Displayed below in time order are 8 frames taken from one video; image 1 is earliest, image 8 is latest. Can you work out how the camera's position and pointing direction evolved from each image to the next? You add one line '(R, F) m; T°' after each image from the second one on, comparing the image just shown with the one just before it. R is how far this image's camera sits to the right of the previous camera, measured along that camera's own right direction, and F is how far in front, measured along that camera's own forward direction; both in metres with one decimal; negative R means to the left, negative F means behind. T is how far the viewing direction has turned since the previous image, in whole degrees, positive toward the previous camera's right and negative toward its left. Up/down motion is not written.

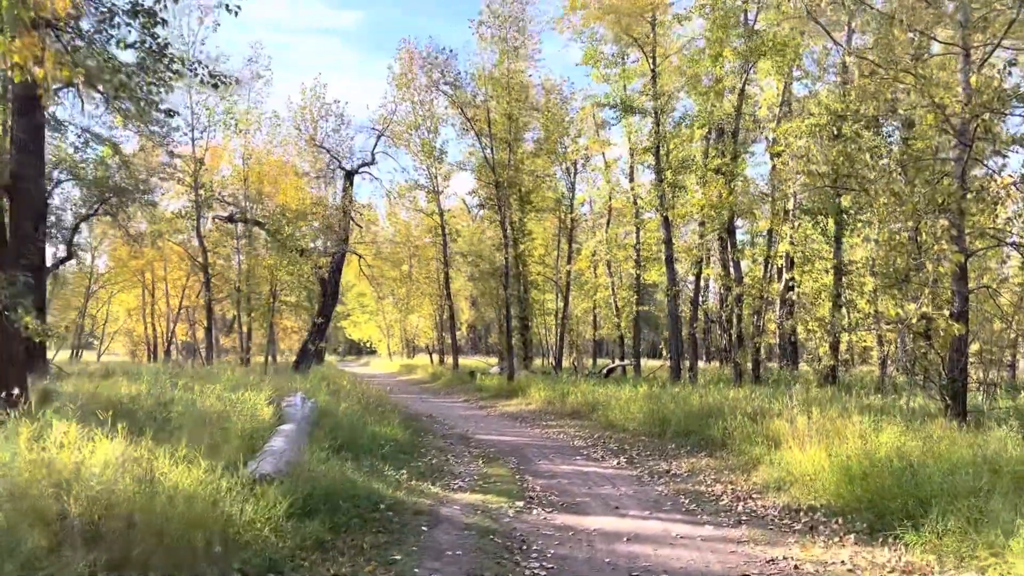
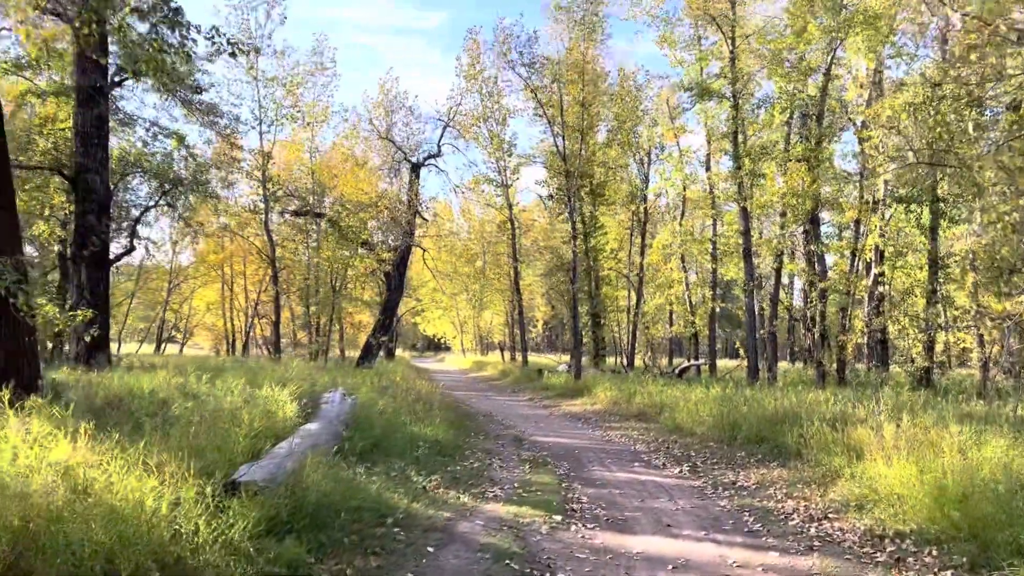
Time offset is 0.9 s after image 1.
(+0.3, +0.7) m; -5°
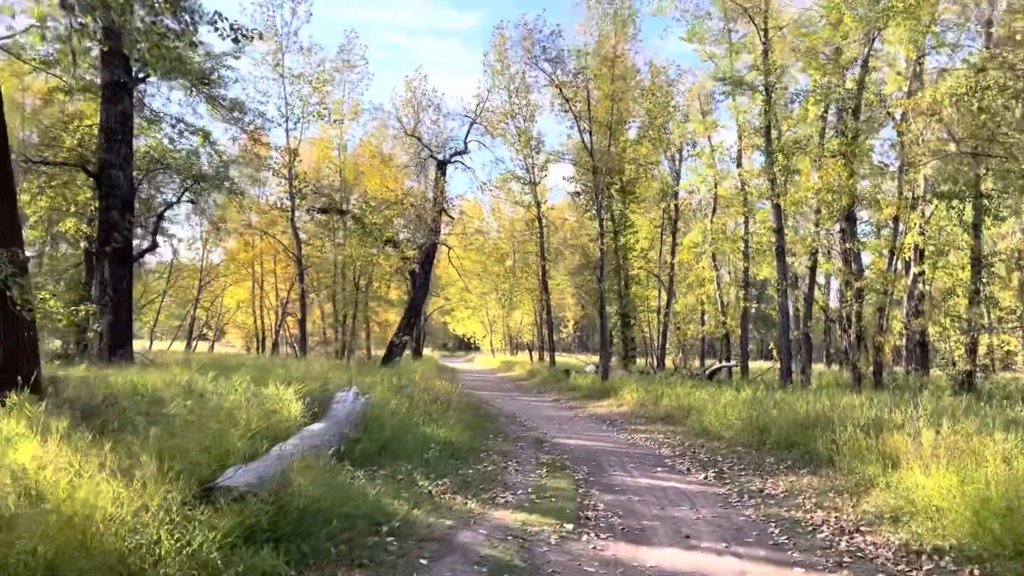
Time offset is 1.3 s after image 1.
(+0.1, +0.3) m; -2°
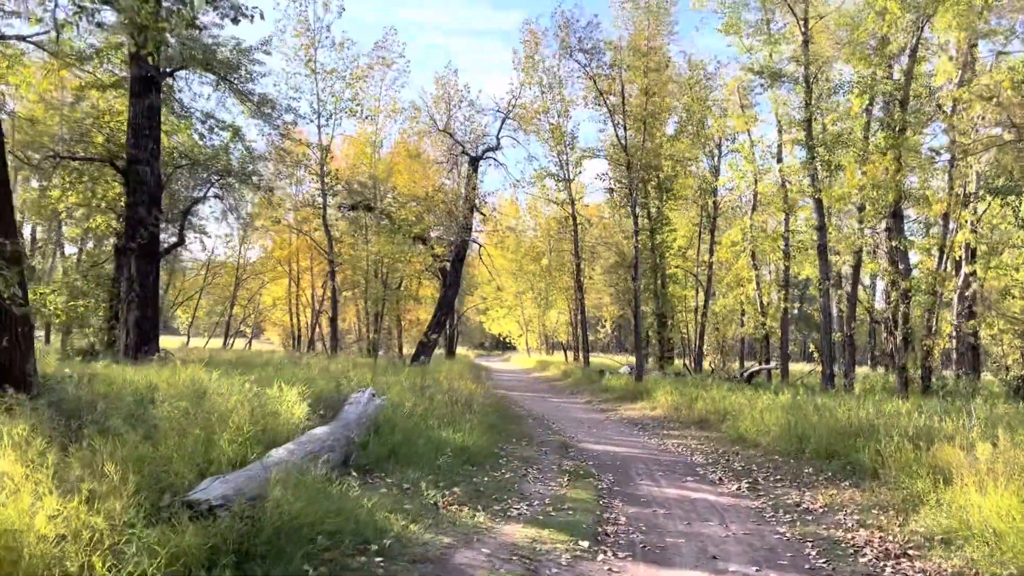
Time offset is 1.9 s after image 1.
(+0.1, +0.4) m; -3°
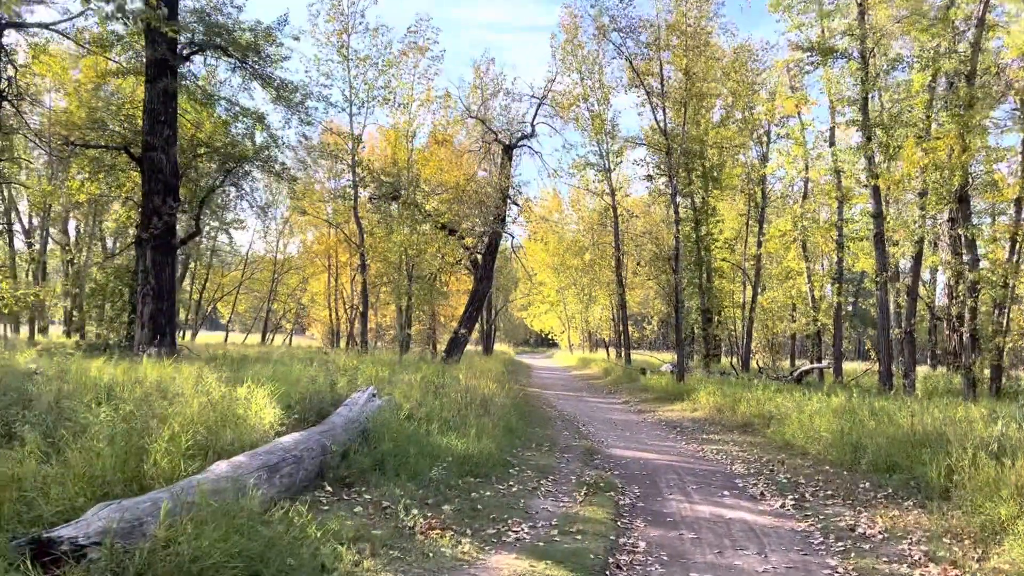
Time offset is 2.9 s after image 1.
(+0.3, +0.8) m; -3°
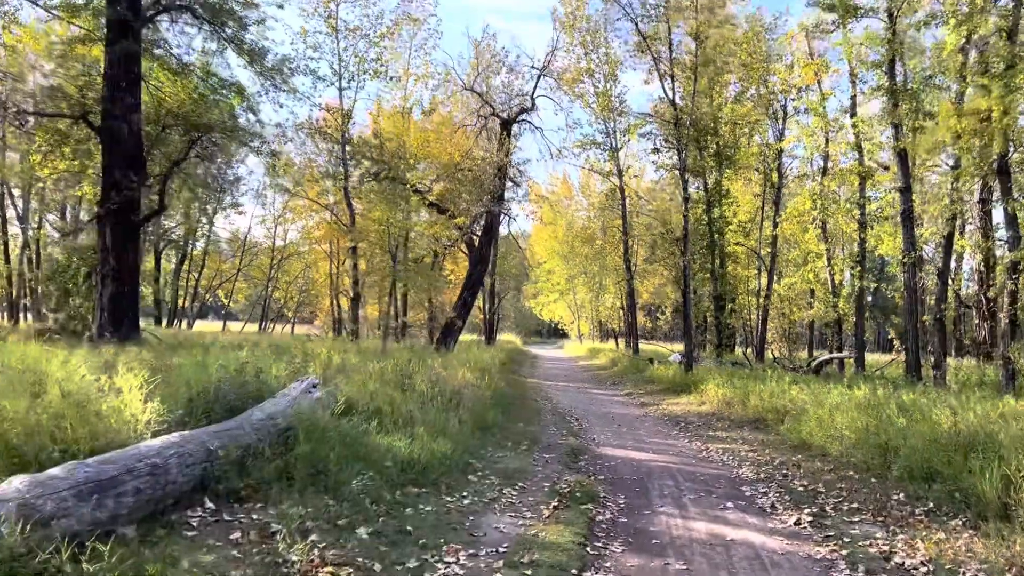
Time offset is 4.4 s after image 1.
(+0.4, +1.1) m; -1°
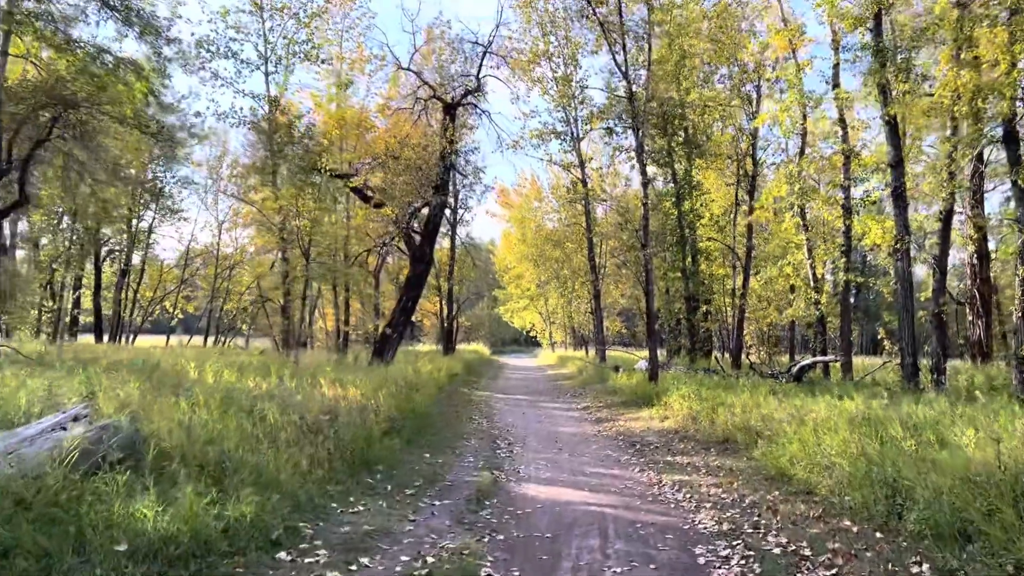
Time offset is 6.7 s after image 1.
(+0.7, +1.8) m; +1°
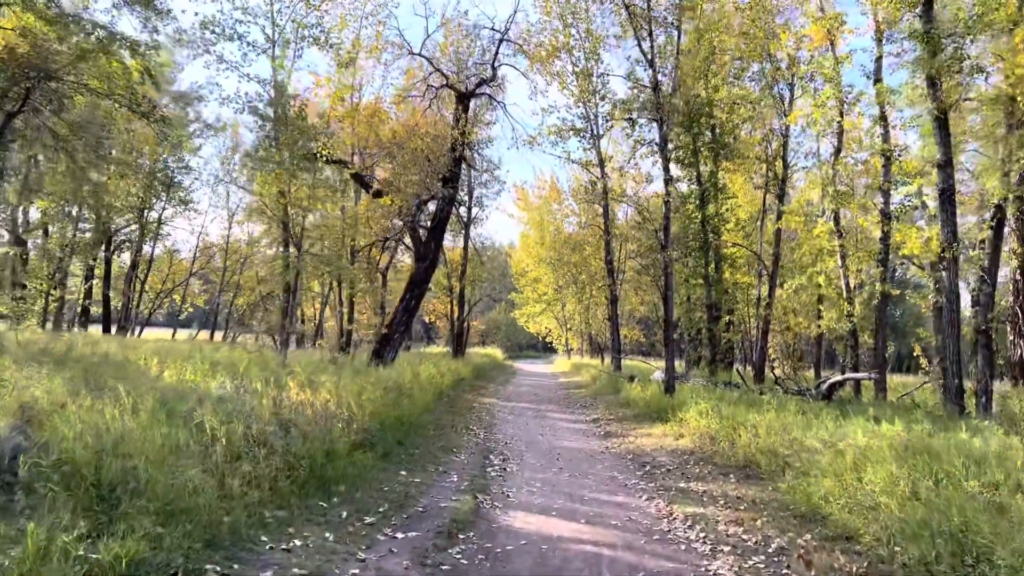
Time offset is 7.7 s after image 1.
(+0.2, +0.8) m; -1°
